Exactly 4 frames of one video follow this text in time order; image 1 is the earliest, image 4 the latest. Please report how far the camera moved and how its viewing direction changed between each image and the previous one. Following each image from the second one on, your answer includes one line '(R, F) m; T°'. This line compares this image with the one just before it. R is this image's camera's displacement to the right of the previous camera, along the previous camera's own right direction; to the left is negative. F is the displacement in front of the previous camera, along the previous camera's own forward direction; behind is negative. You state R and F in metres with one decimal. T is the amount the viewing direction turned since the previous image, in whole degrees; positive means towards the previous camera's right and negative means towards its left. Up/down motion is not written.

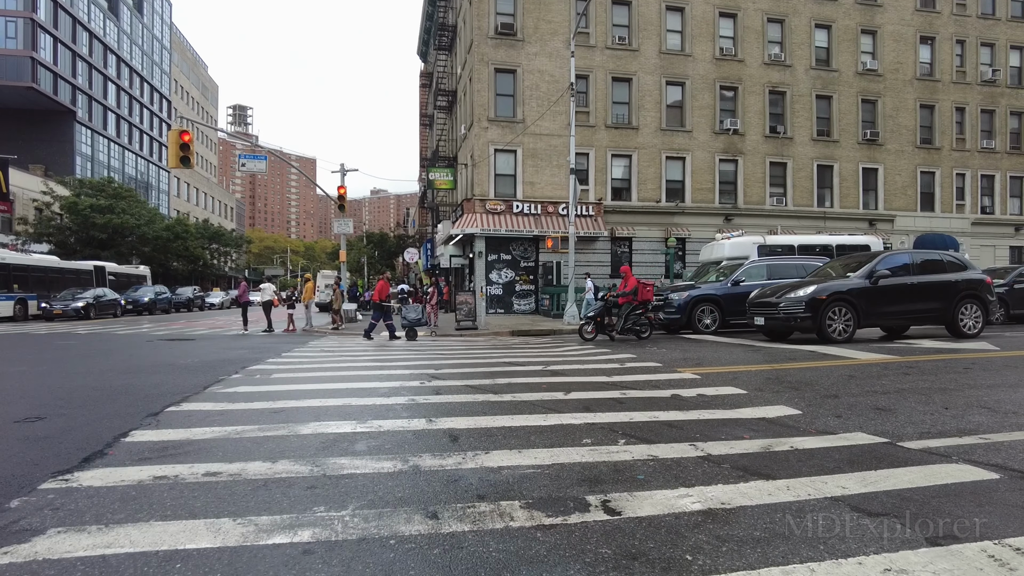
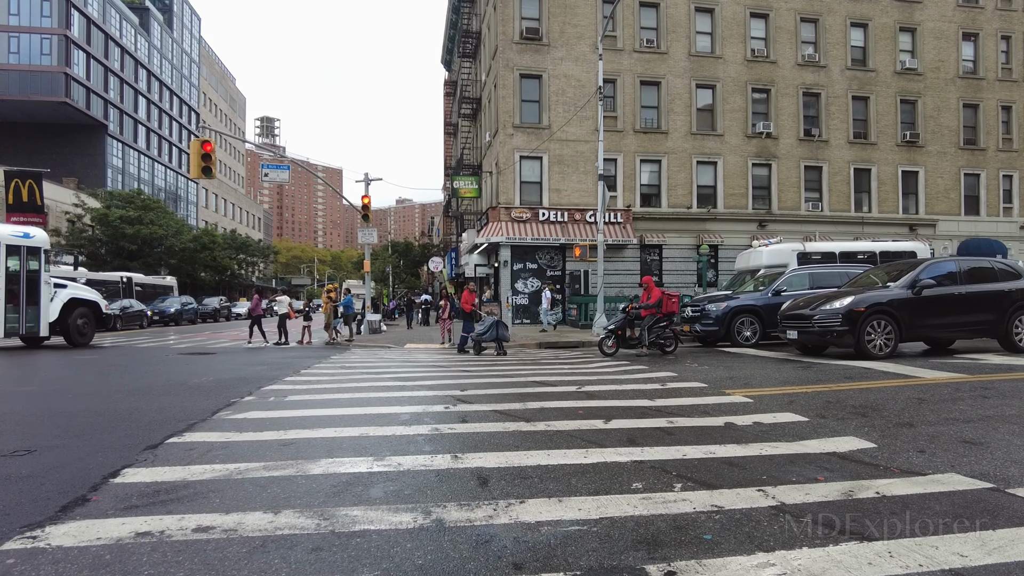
(-0.1, +0.6) m; -2°
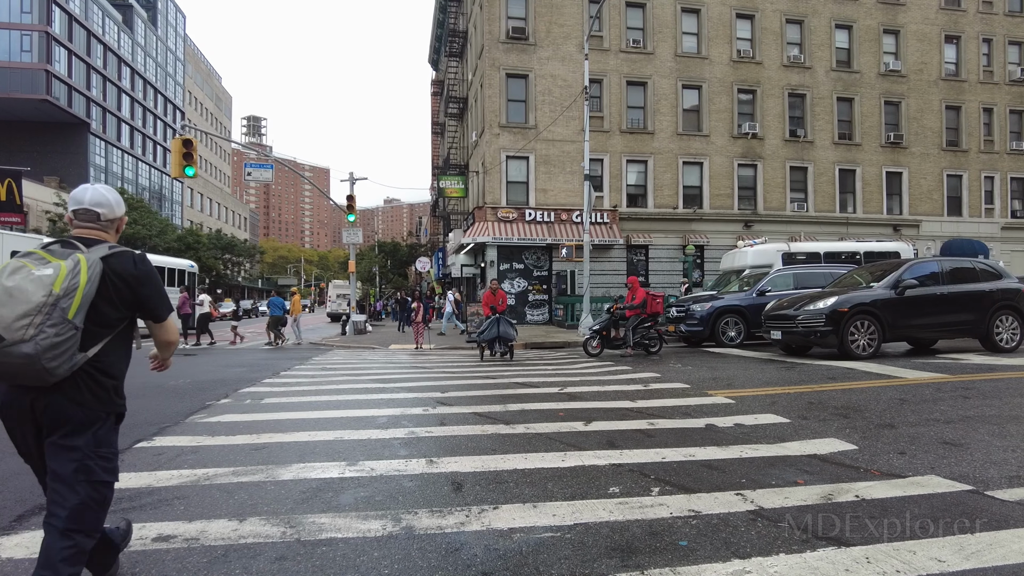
(+0.1, +0.1) m; +1°
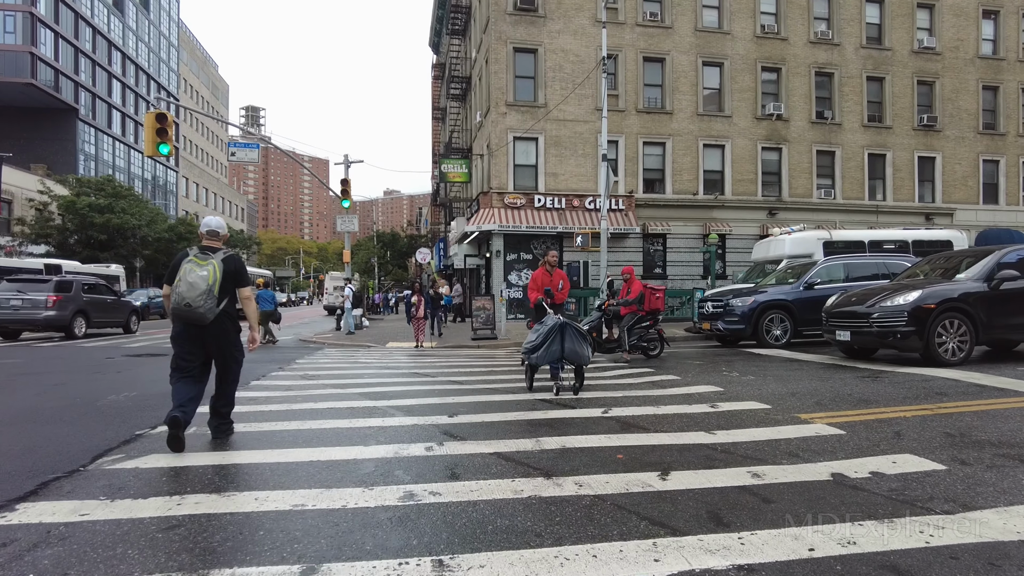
(-0.3, +1.8) m; 0°
